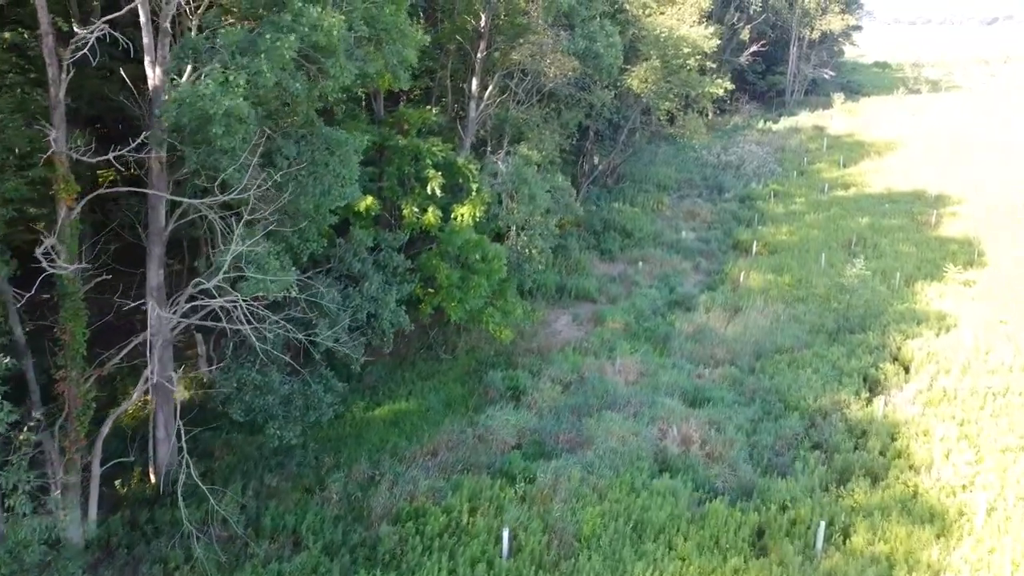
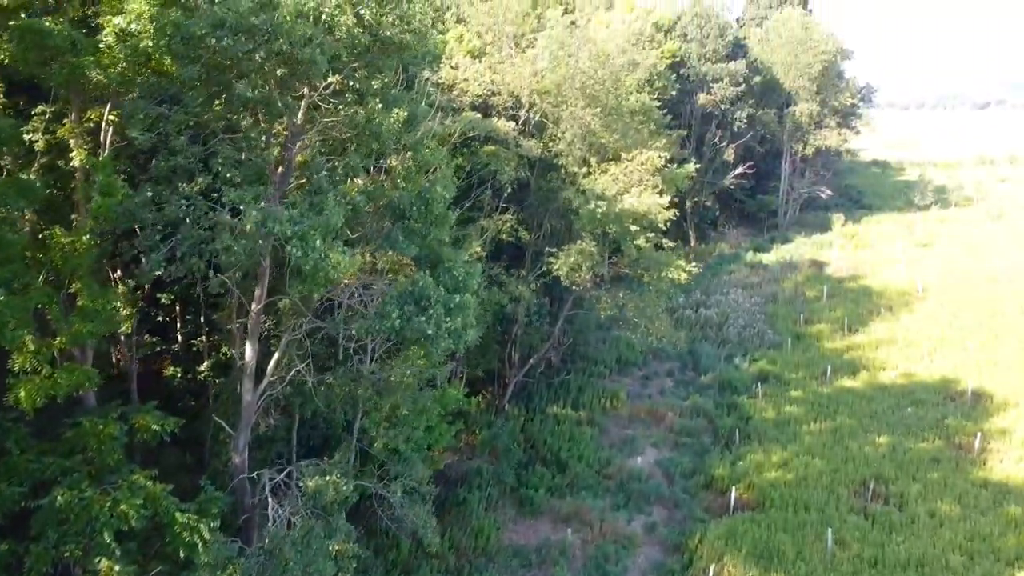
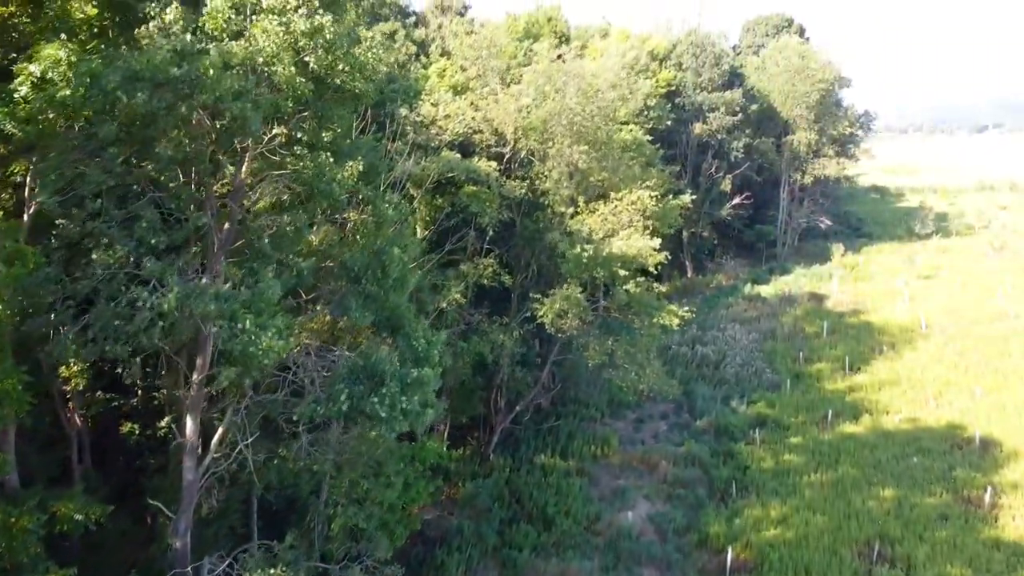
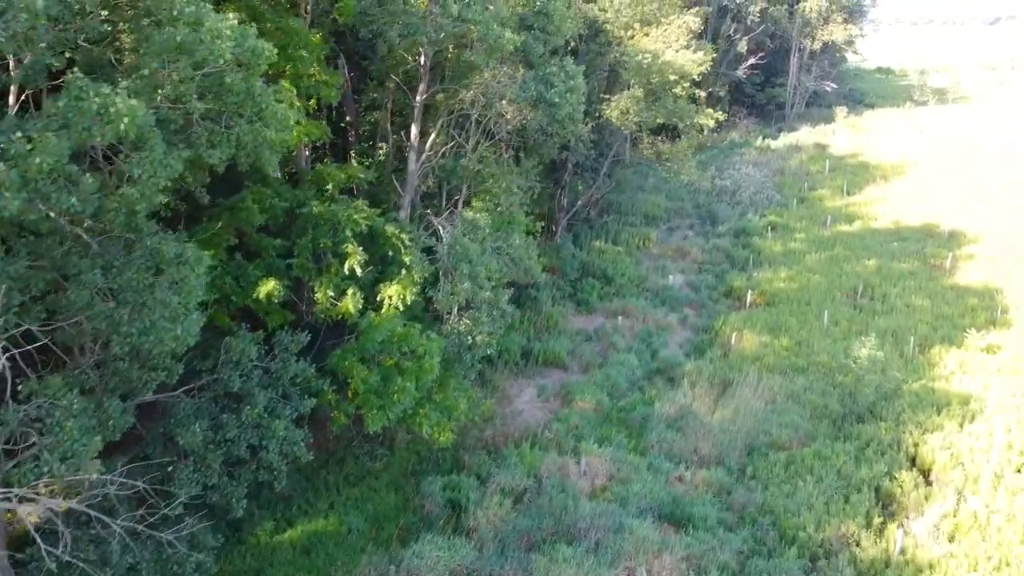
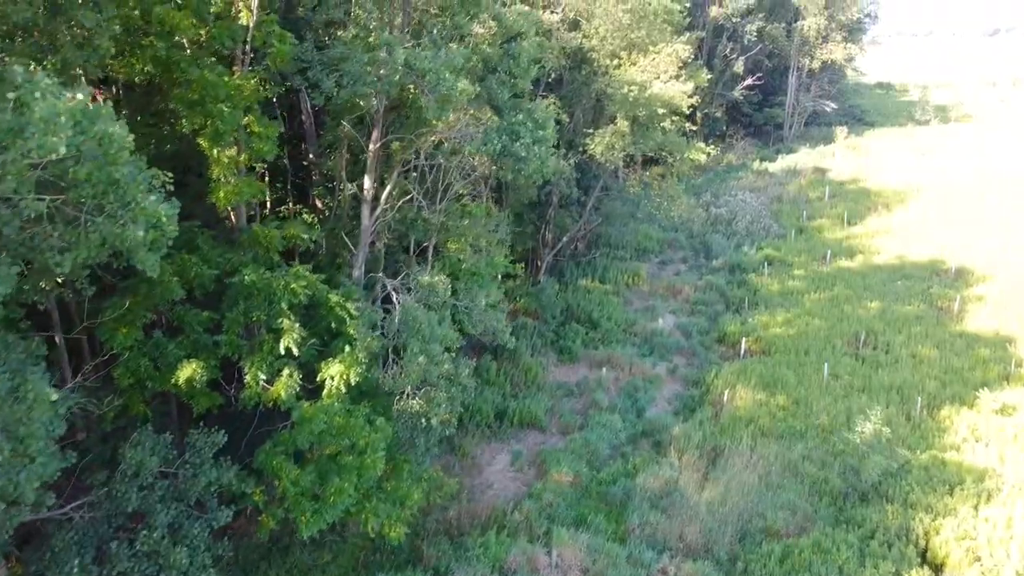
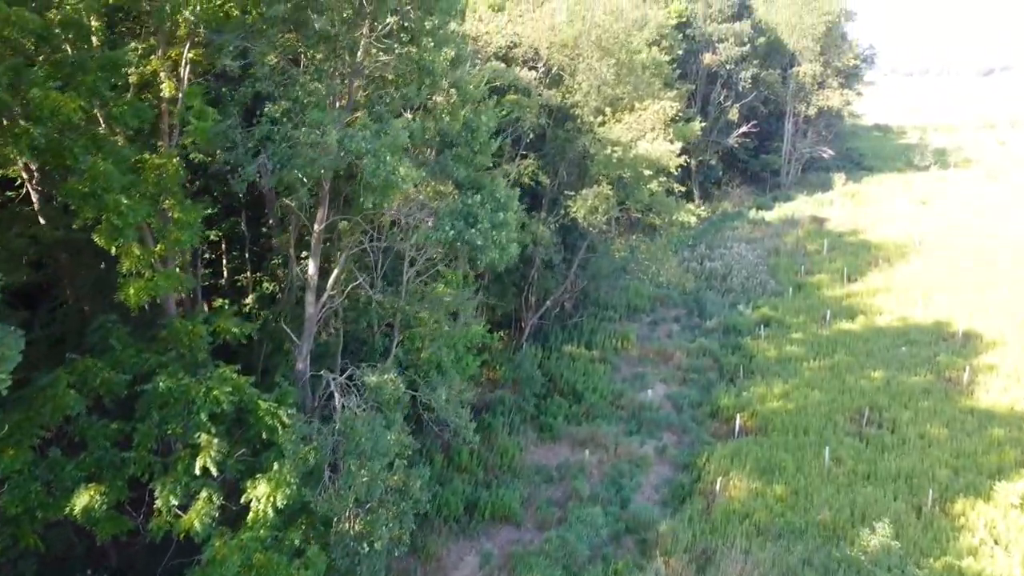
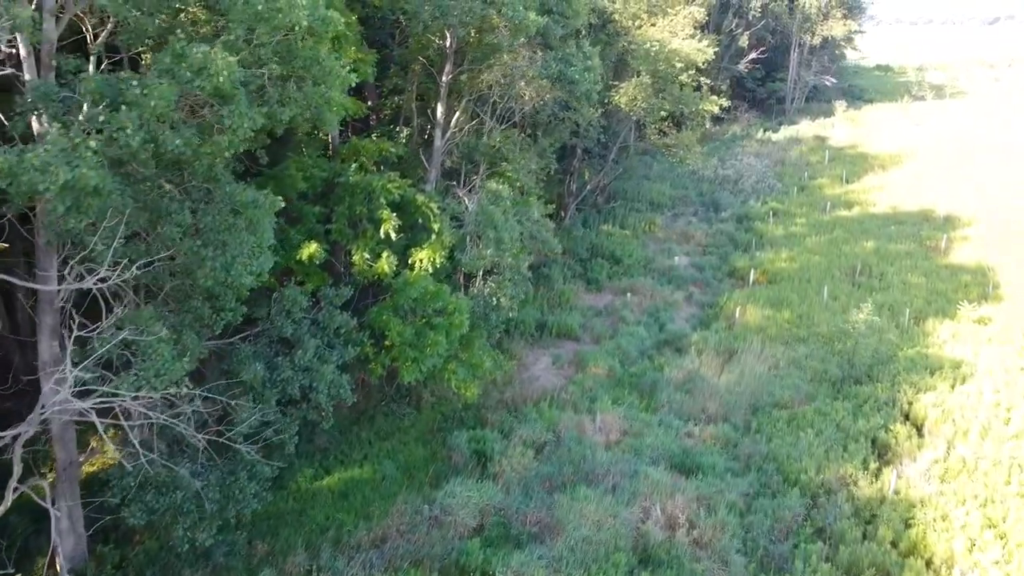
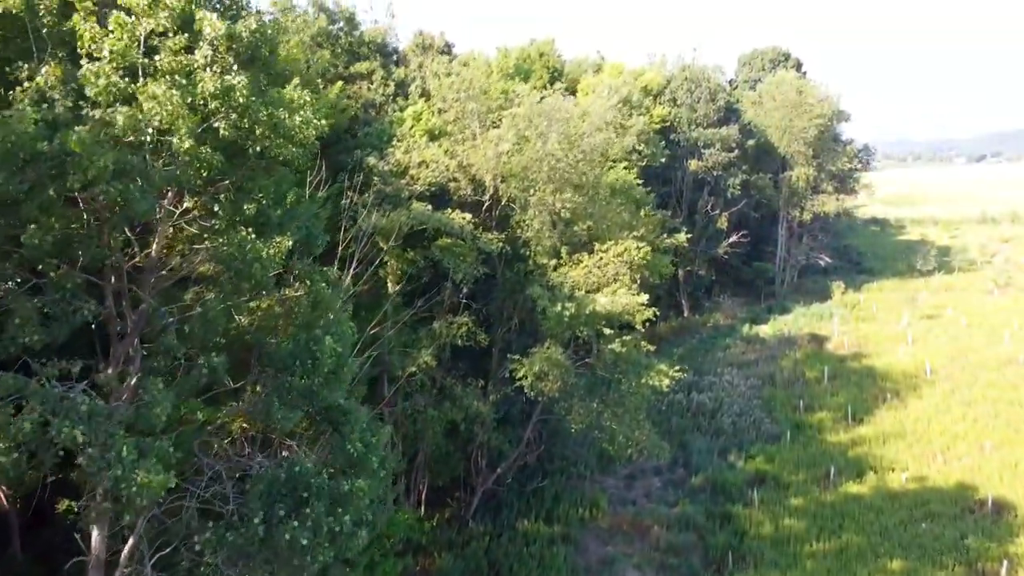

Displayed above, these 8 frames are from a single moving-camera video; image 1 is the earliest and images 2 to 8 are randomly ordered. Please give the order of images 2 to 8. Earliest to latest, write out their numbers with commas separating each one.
7, 4, 5, 6, 2, 3, 8
